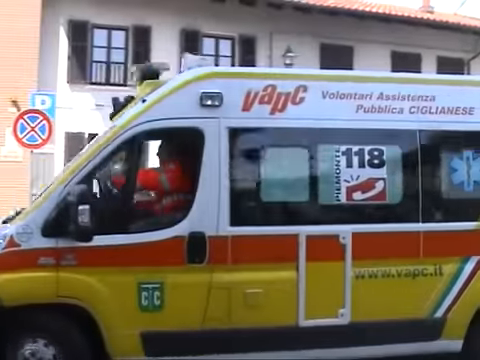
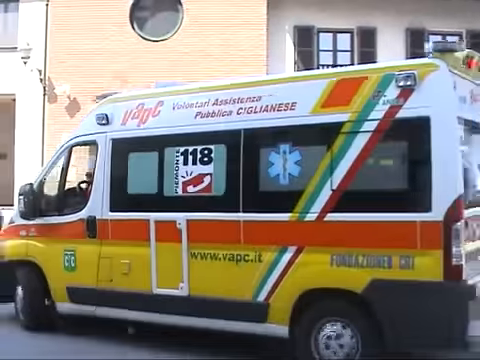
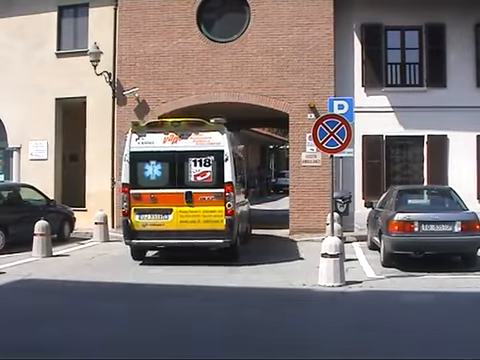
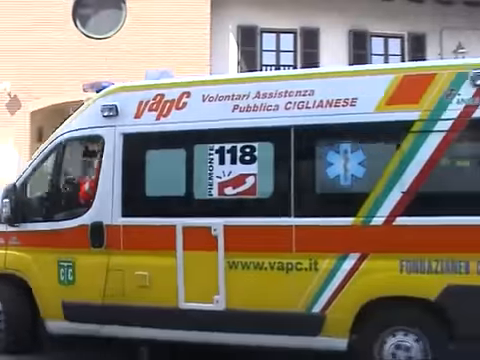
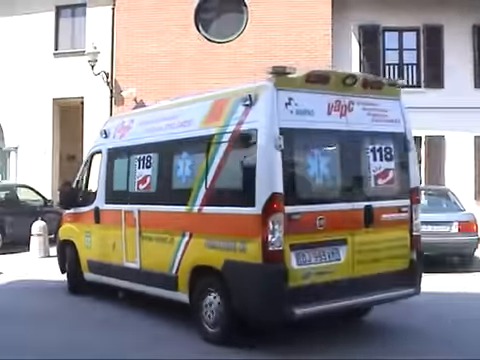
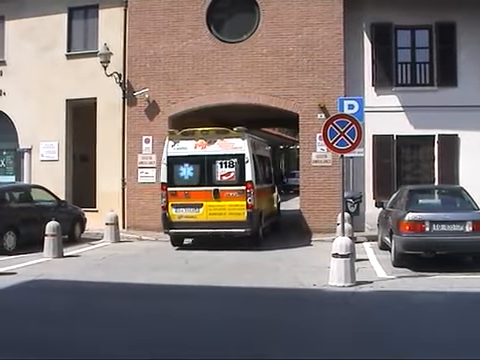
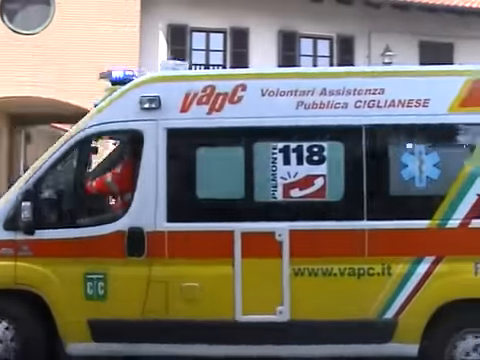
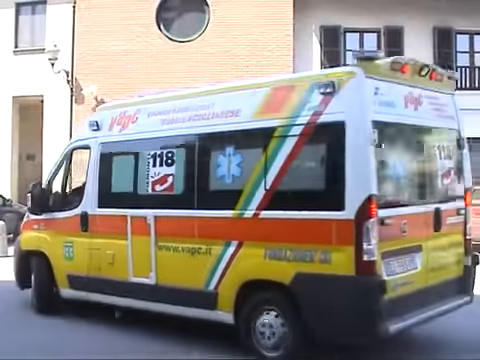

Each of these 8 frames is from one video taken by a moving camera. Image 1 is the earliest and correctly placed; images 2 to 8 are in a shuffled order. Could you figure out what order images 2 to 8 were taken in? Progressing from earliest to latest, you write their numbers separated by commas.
7, 4, 2, 8, 5, 3, 6
